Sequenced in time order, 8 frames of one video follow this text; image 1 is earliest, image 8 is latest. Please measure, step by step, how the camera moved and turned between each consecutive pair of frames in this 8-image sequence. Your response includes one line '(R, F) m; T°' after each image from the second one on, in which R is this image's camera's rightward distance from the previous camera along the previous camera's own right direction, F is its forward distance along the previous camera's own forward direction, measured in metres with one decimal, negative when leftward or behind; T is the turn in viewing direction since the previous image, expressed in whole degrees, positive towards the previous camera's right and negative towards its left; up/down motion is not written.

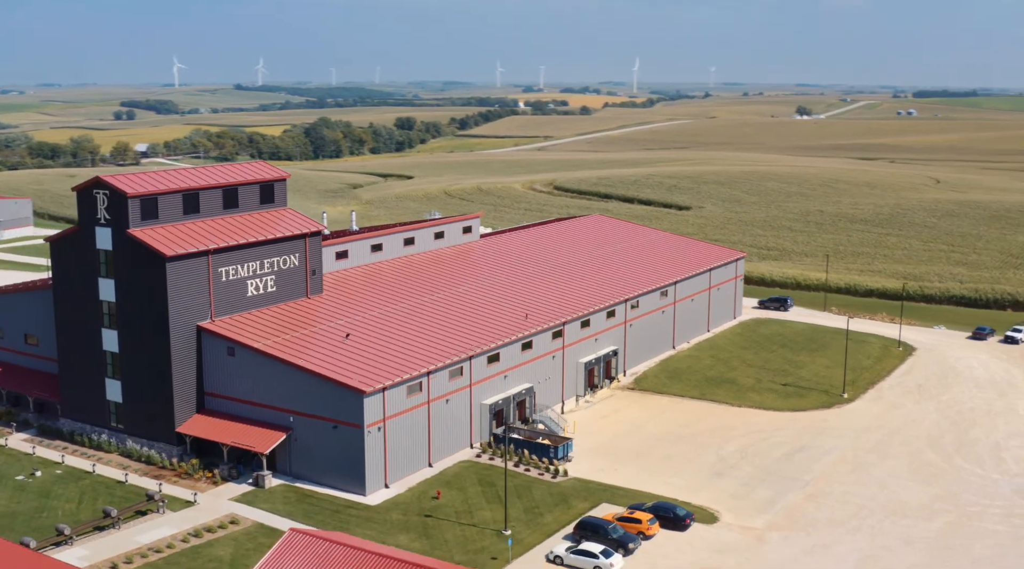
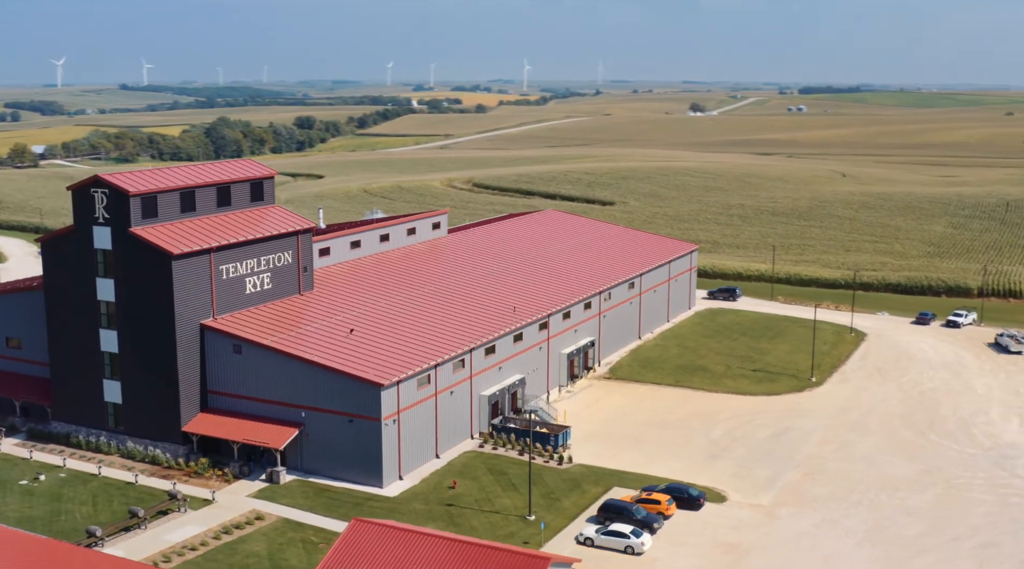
(-4.3, -0.6) m; +5°
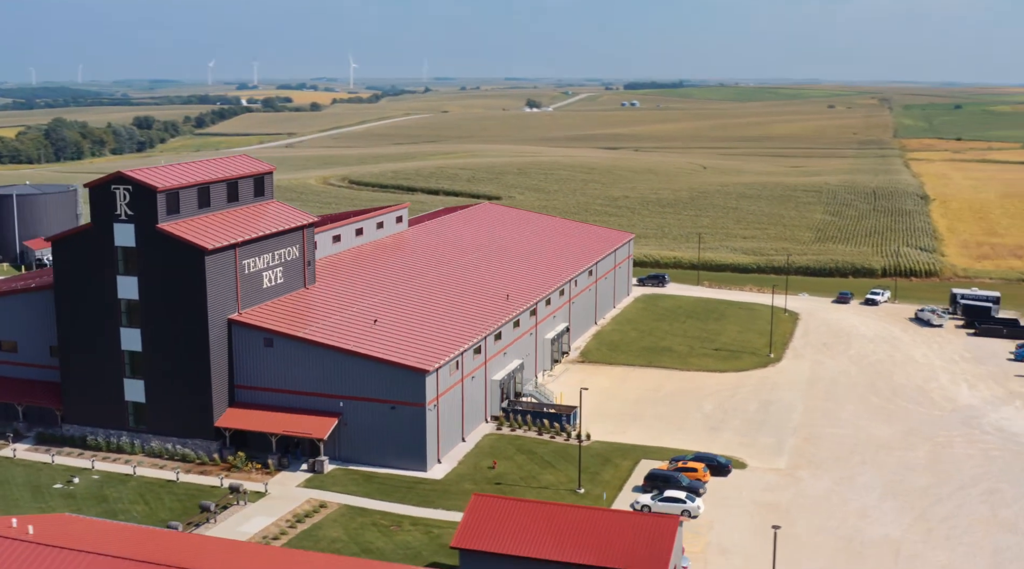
(-7.5, -1.1) m; +8°
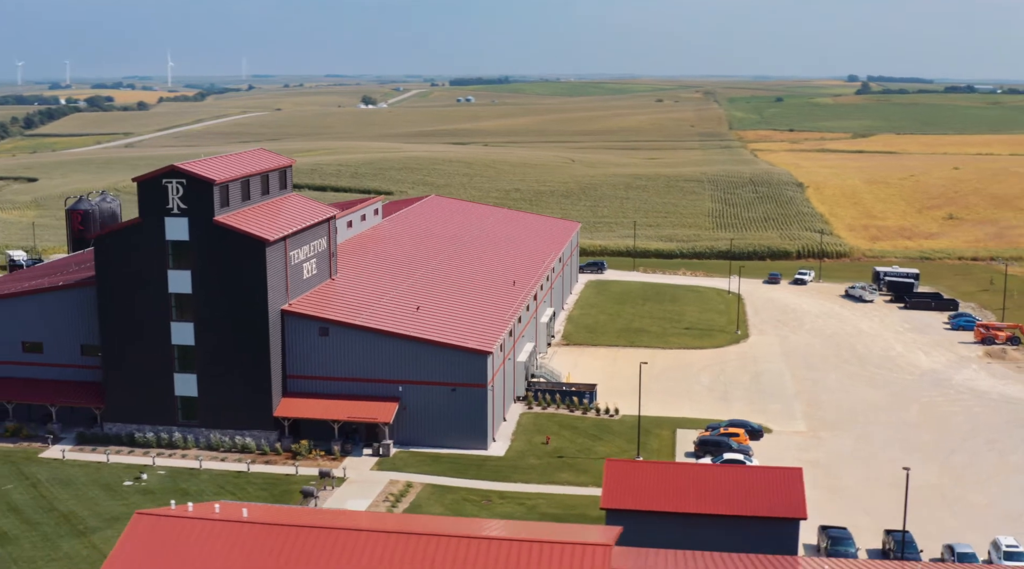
(-8.7, -1.3) m; +8°
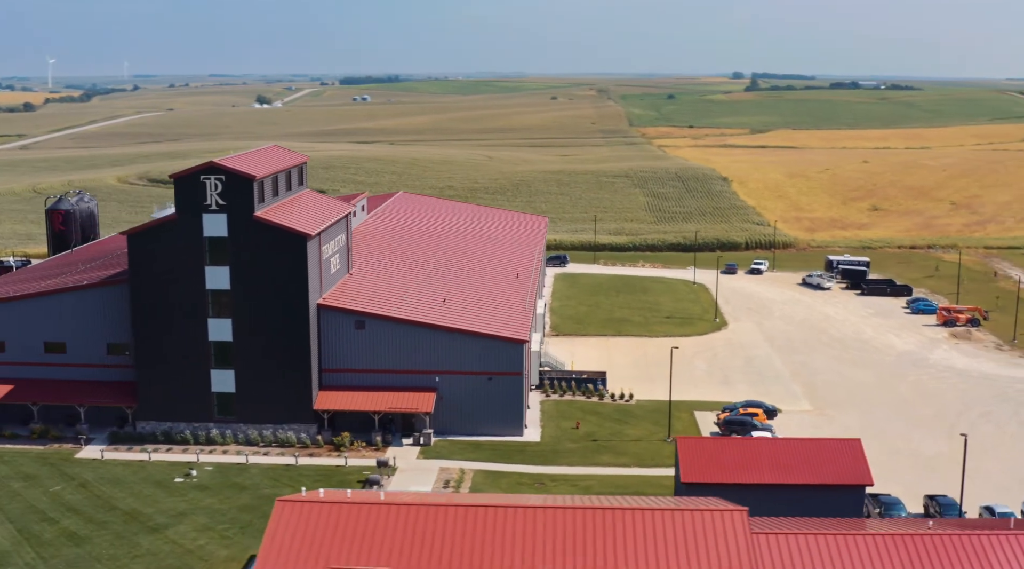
(-5.6, -1.0) m; +5°
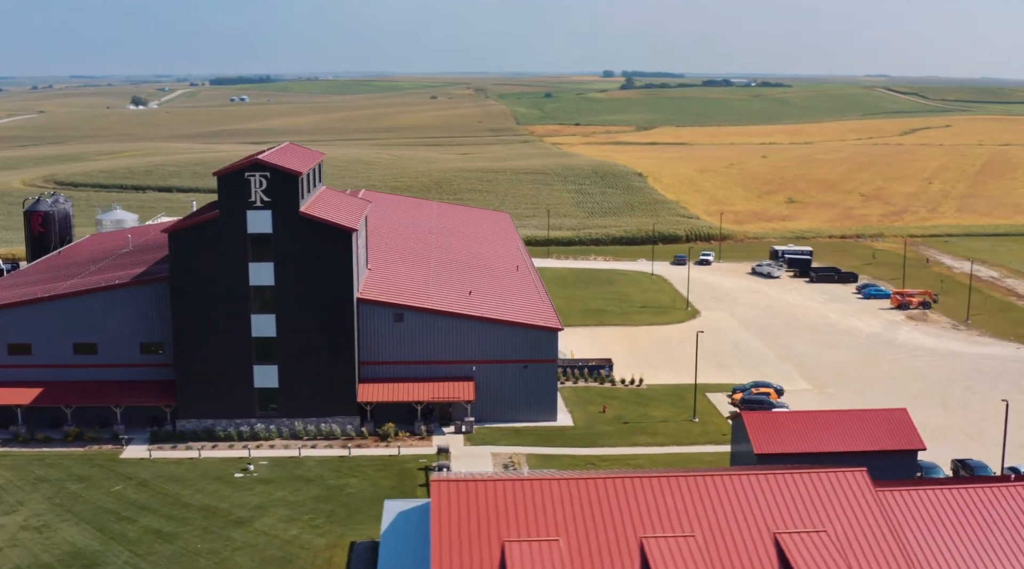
(-6.5, -1.1) m; +6°
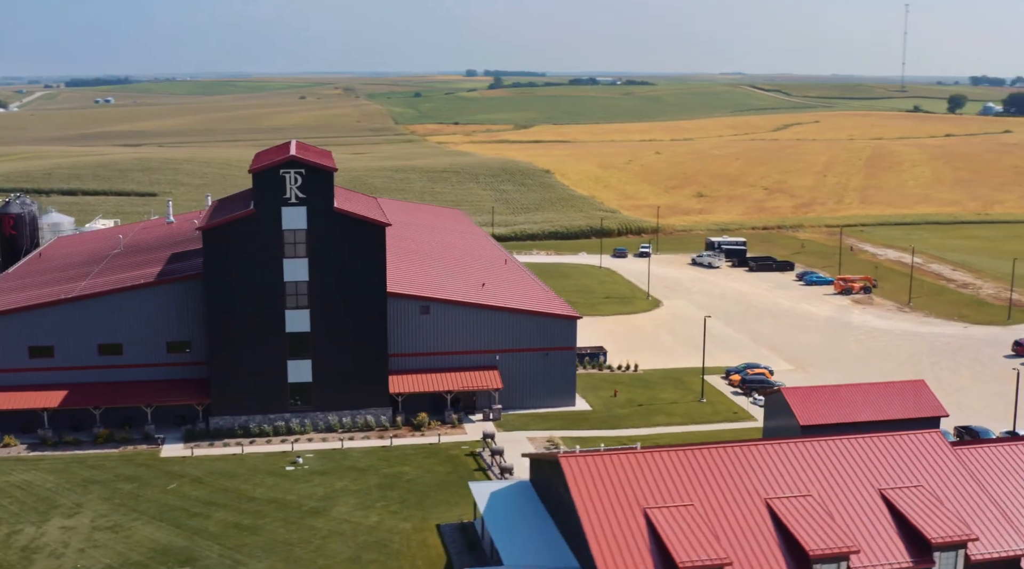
(-6.5, -1.2) m; +6°
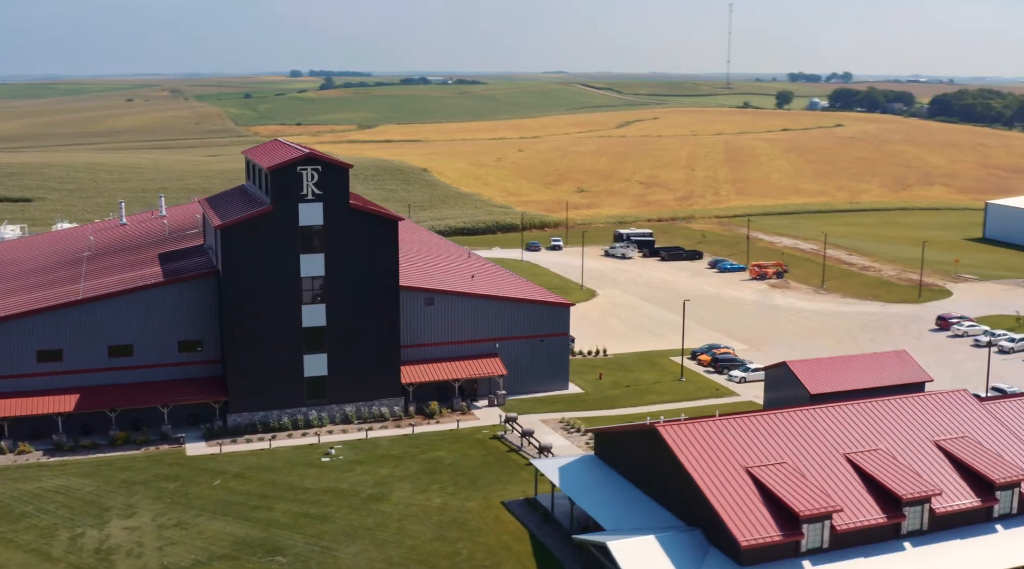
(-7.4, -1.5) m; +8°
